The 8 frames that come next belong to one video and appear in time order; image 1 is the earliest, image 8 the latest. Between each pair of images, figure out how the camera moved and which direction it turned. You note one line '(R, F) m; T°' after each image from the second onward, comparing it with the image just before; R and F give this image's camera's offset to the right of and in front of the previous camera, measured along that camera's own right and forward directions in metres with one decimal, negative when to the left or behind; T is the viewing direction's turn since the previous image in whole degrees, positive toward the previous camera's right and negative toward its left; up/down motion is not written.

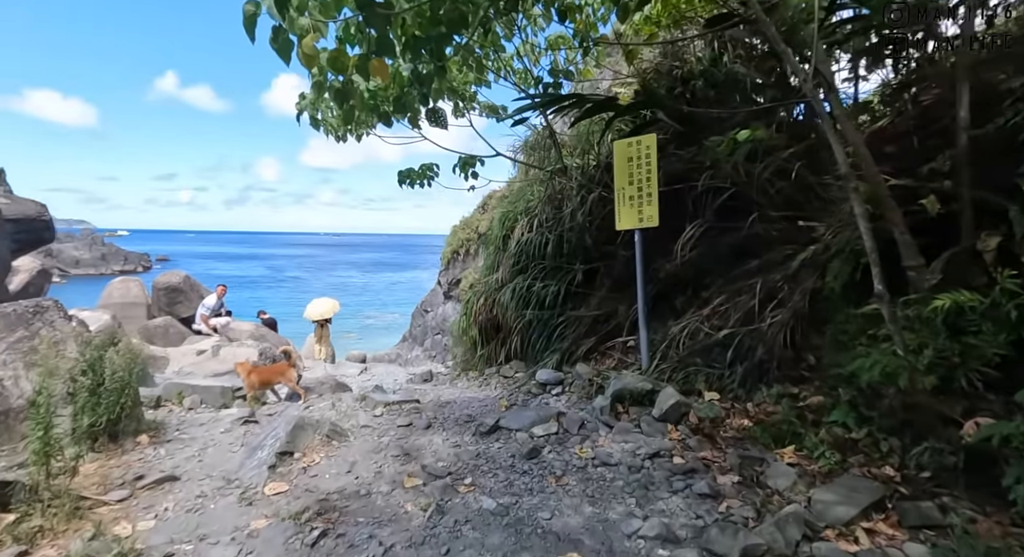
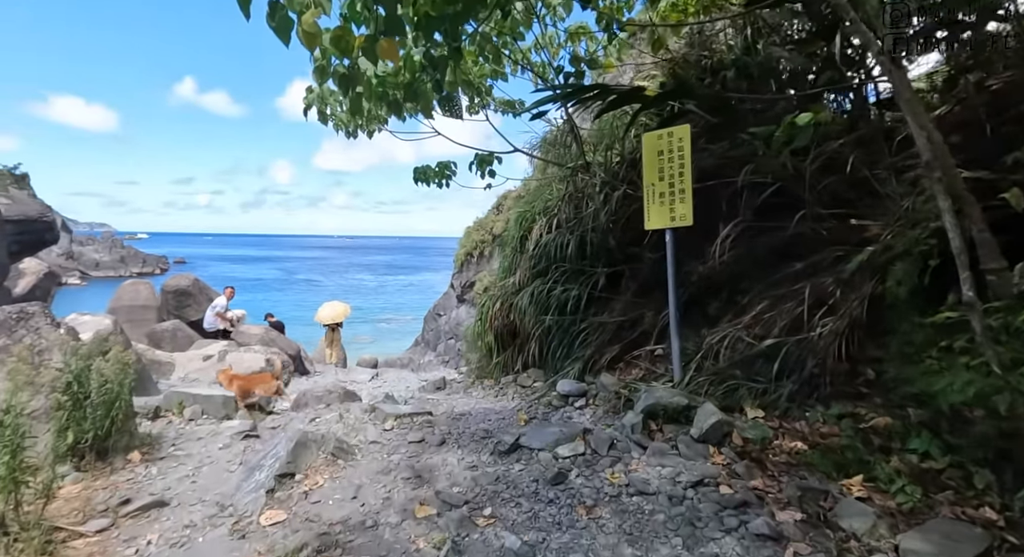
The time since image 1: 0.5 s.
(0.0, +0.3) m; -1°
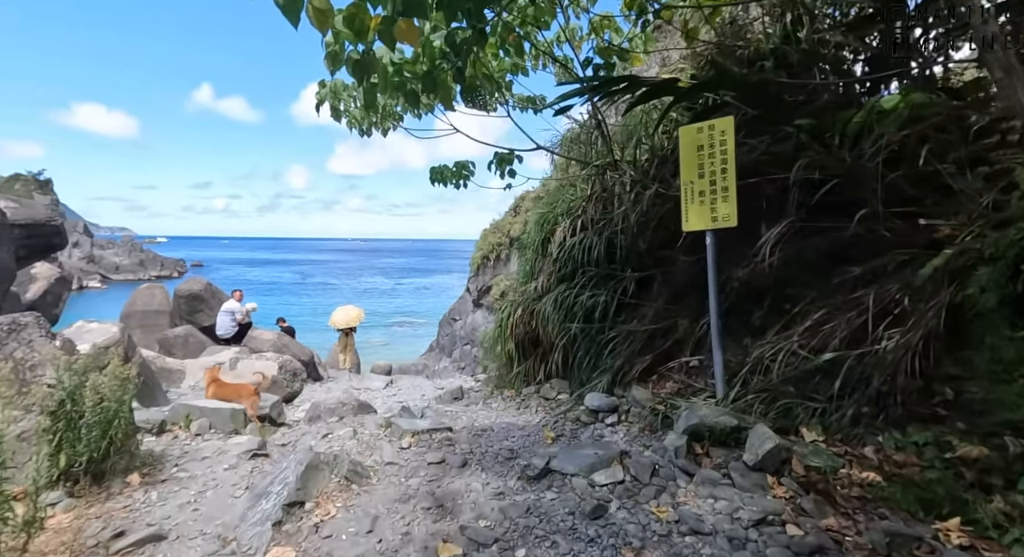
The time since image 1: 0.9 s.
(-0.1, +0.3) m; -1°
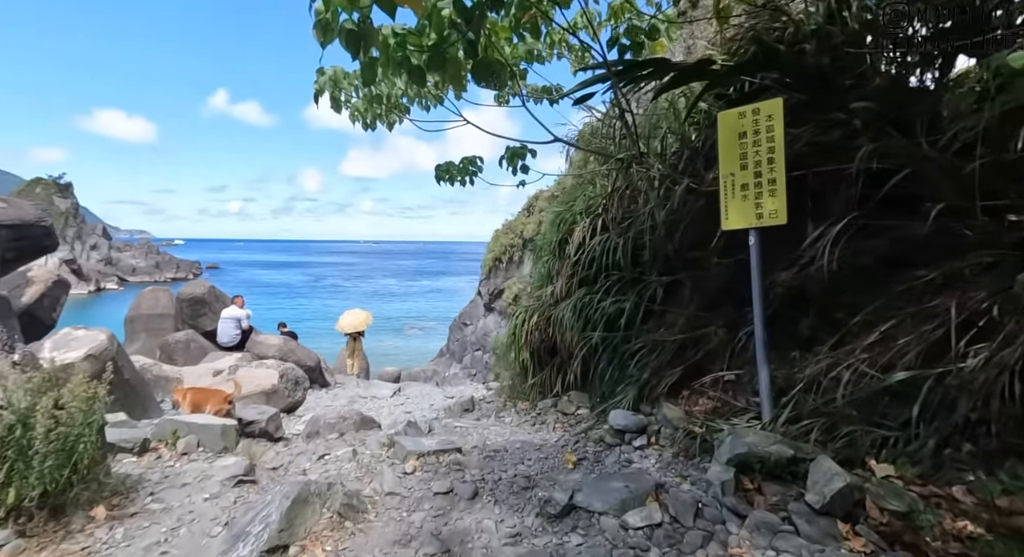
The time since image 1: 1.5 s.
(0.0, +0.4) m; -1°
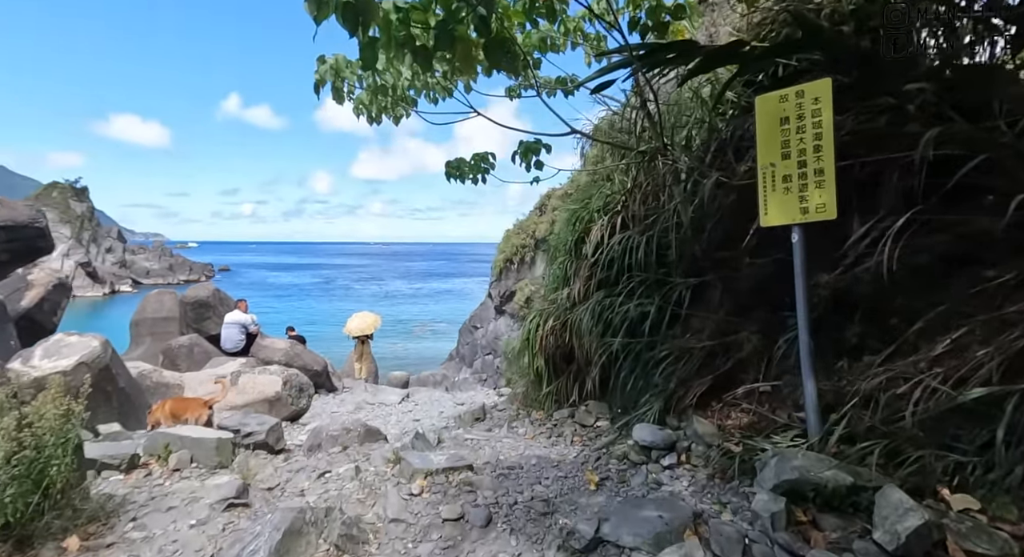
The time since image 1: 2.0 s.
(0.0, +0.3) m; -1°
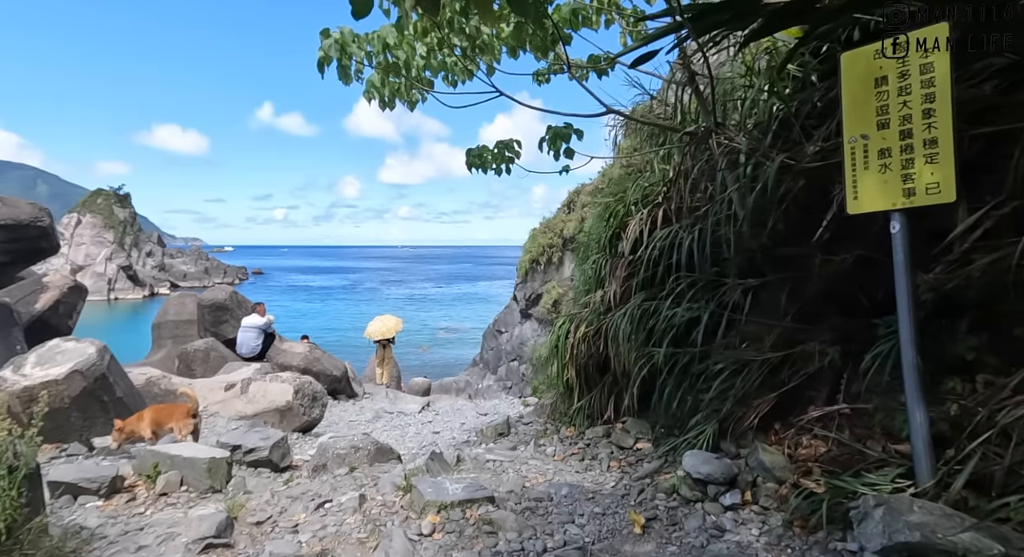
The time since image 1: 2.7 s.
(0.0, +0.4) m; -3°
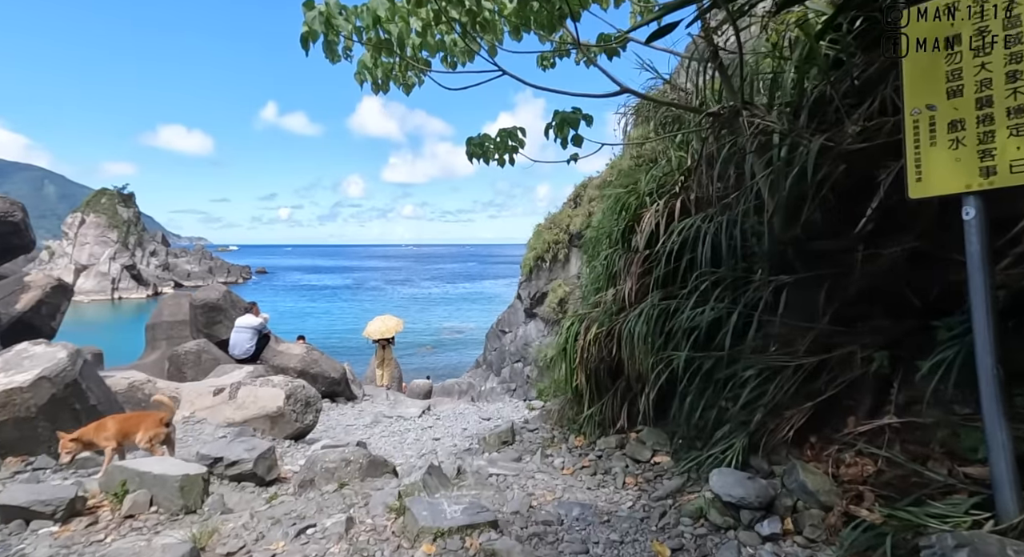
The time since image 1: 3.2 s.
(0.0, +0.3) m; 0°
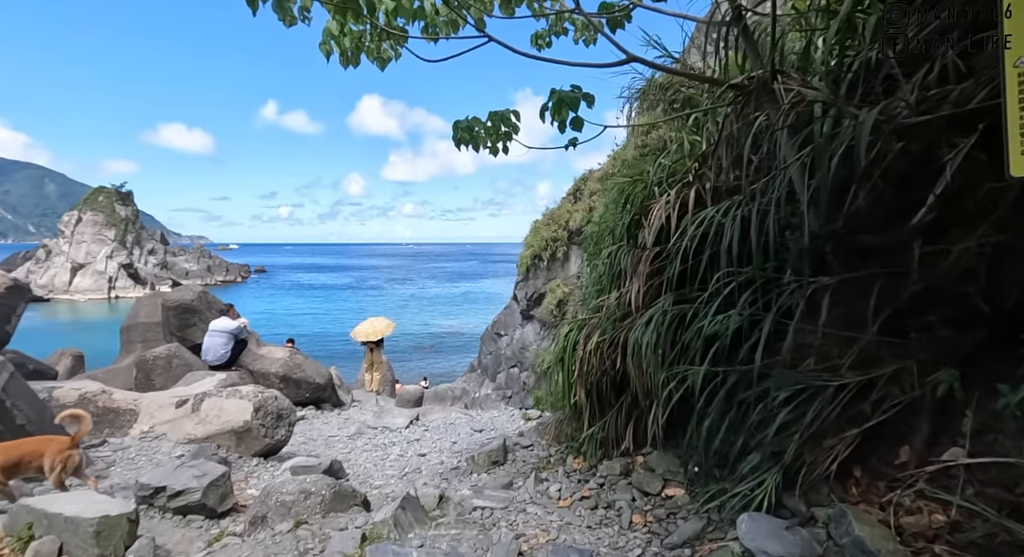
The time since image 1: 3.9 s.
(+0.1, +0.4) m; 0°
